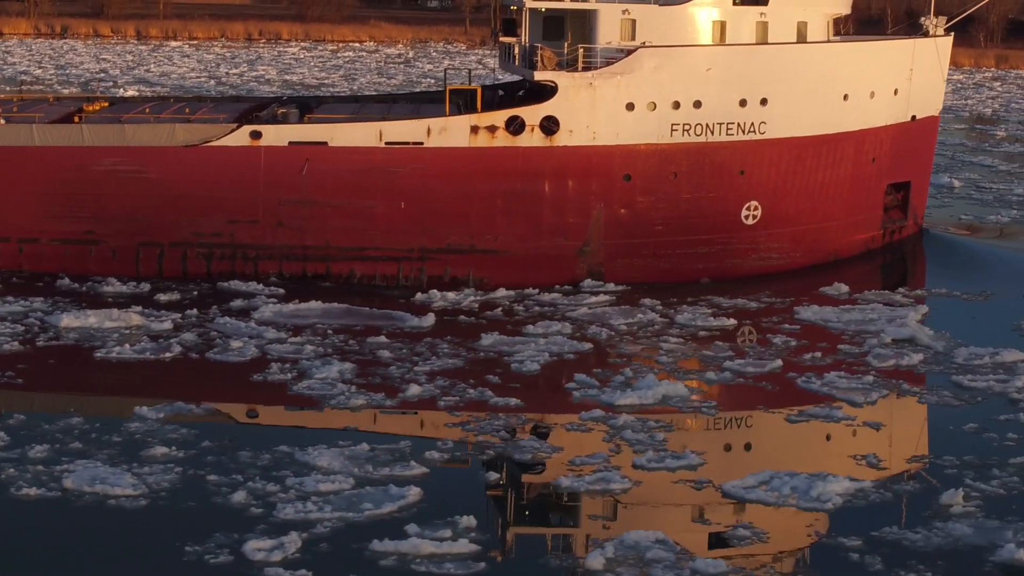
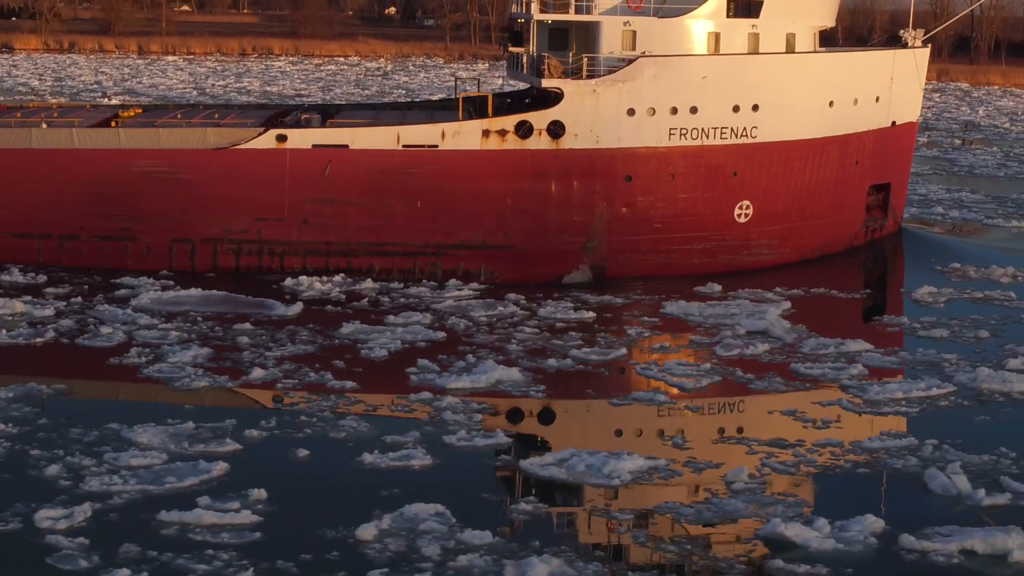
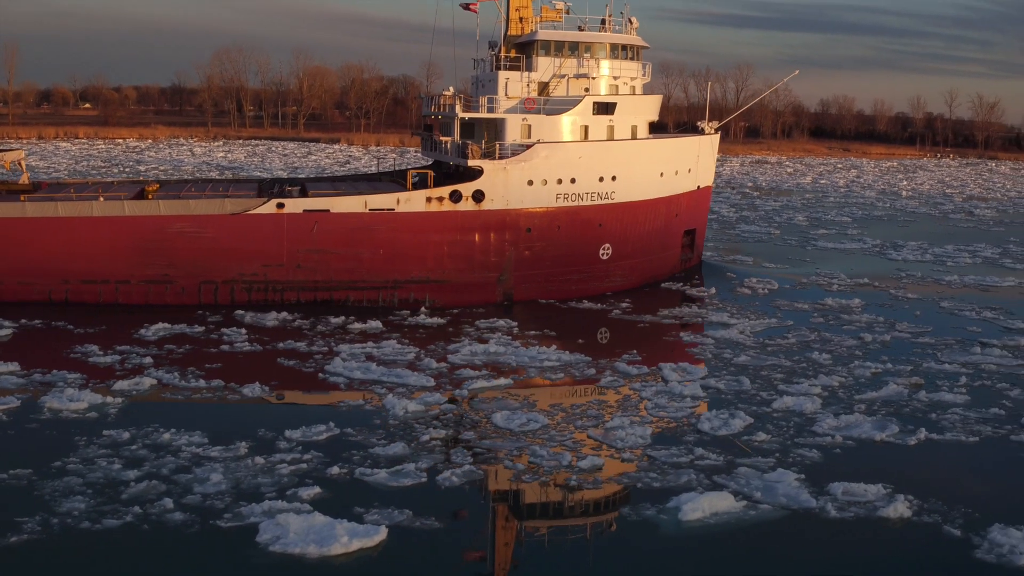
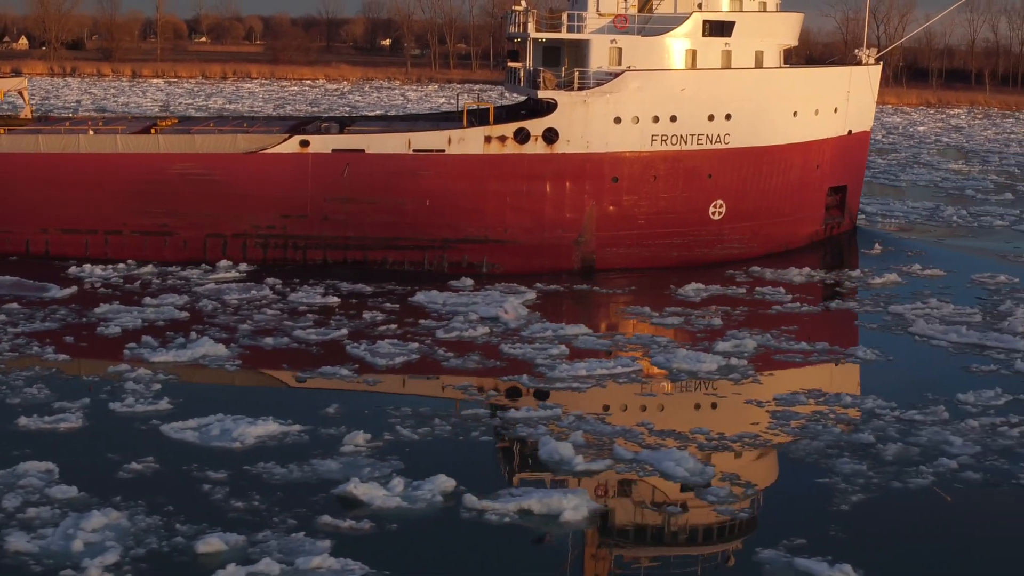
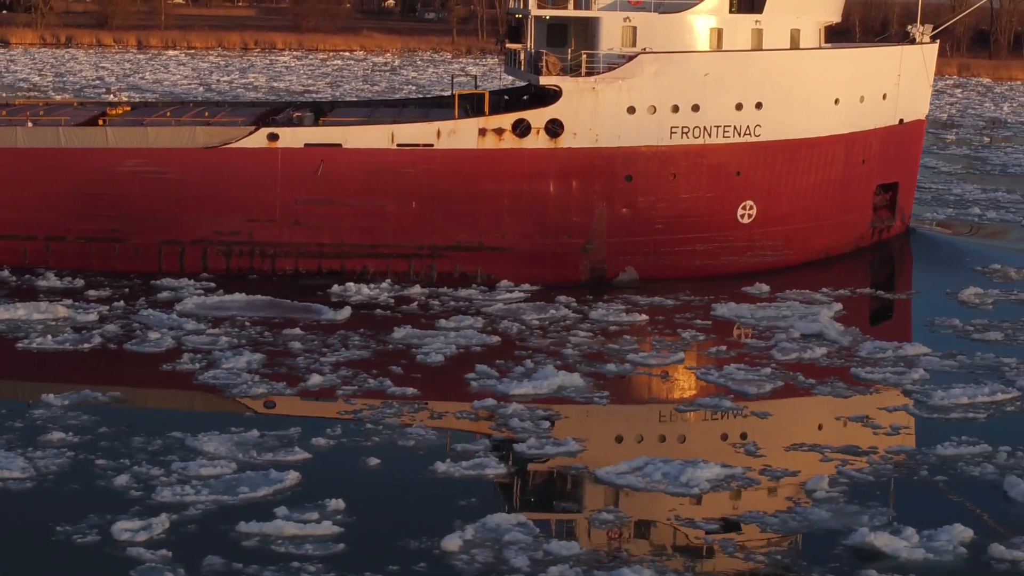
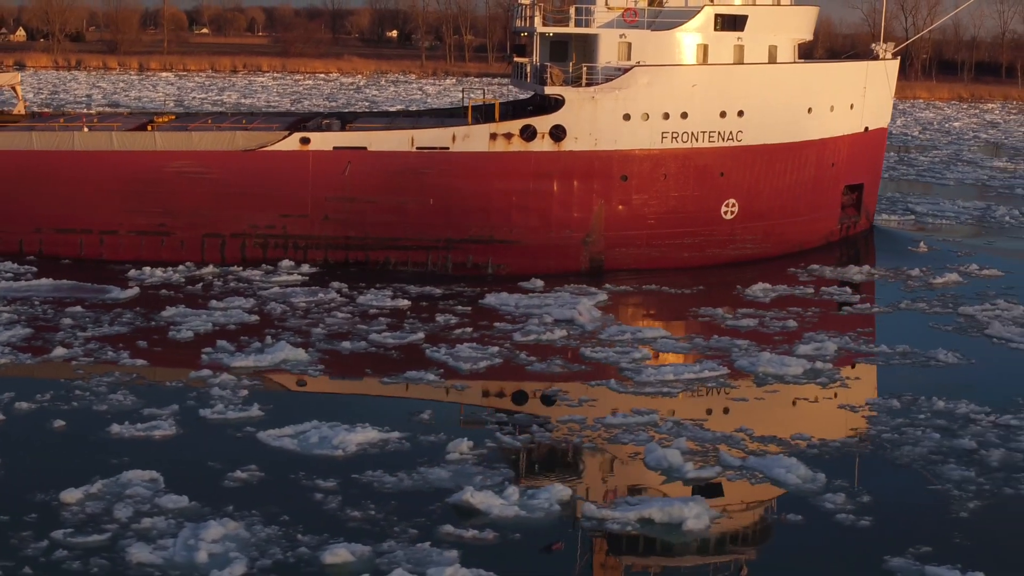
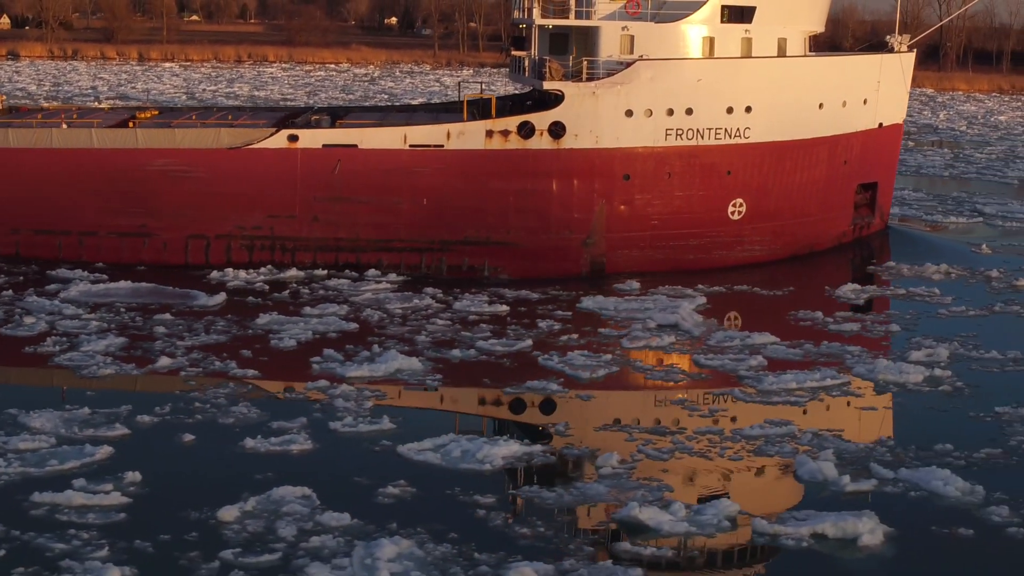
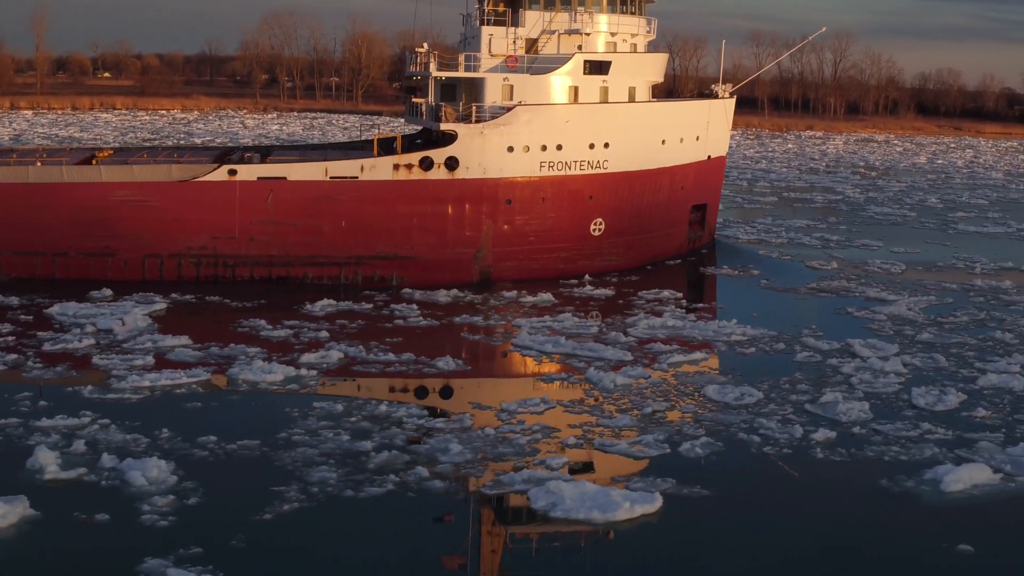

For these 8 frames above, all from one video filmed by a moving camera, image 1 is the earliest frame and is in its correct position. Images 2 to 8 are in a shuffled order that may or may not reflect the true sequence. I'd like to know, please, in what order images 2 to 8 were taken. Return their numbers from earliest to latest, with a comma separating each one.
5, 2, 7, 6, 4, 8, 3
